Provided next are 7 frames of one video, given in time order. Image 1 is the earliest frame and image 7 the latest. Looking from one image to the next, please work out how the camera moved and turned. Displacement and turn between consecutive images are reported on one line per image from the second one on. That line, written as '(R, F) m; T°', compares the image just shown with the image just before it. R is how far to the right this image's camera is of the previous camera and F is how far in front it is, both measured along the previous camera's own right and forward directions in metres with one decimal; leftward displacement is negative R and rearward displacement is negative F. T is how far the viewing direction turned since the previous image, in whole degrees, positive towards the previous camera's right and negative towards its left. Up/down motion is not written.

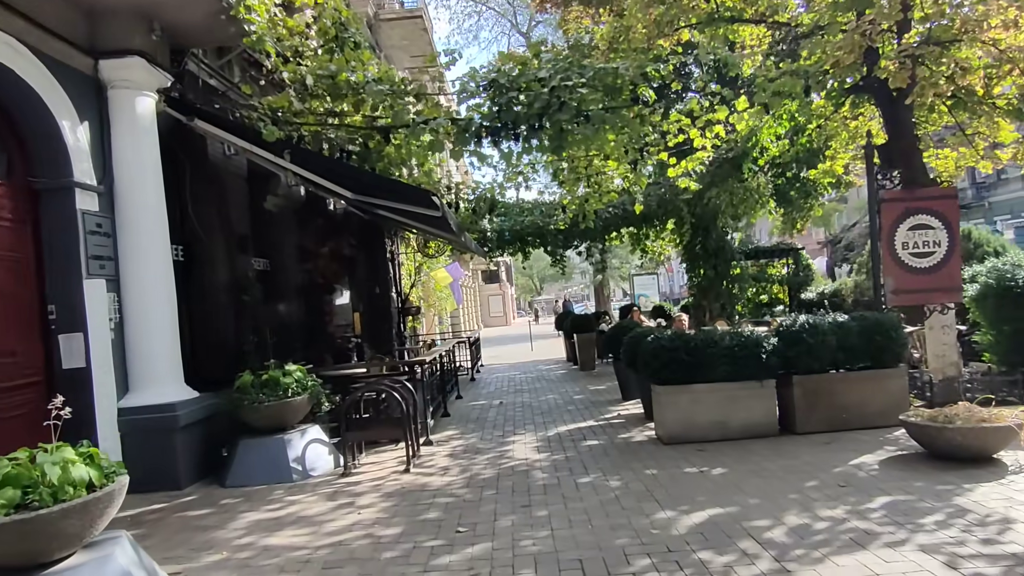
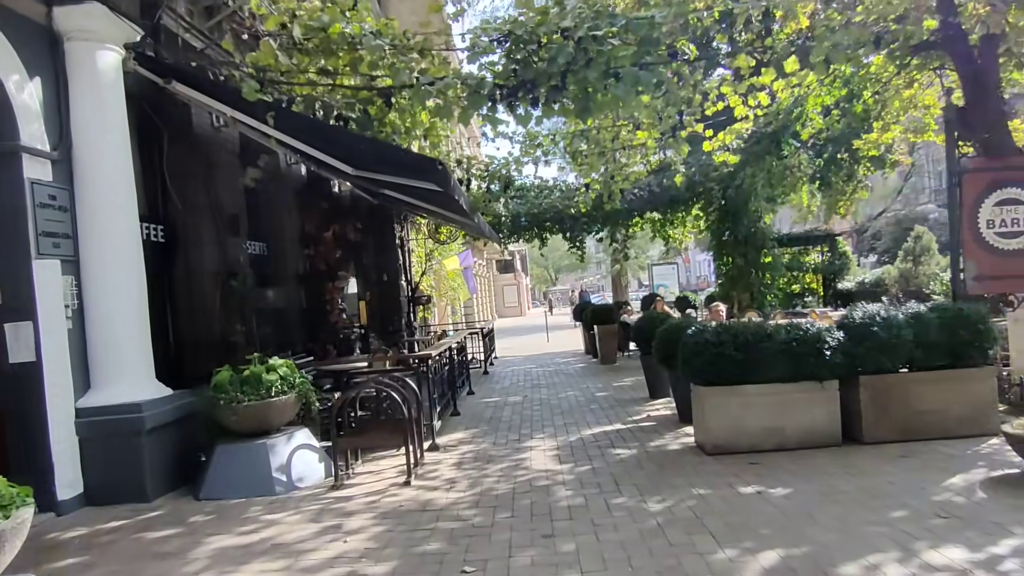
(0.0, +1.0) m; -1°
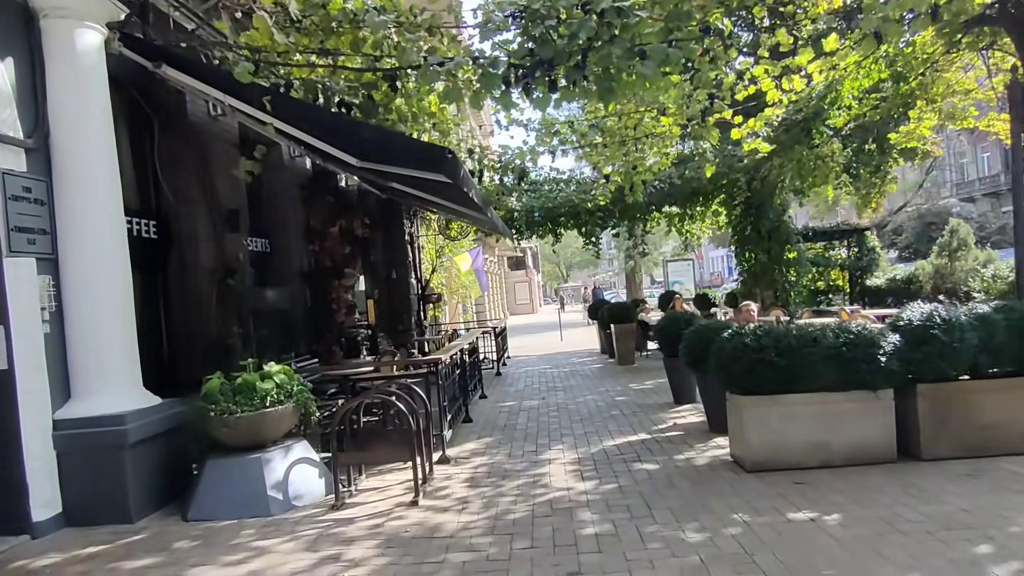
(-0.1, +0.6) m; -1°
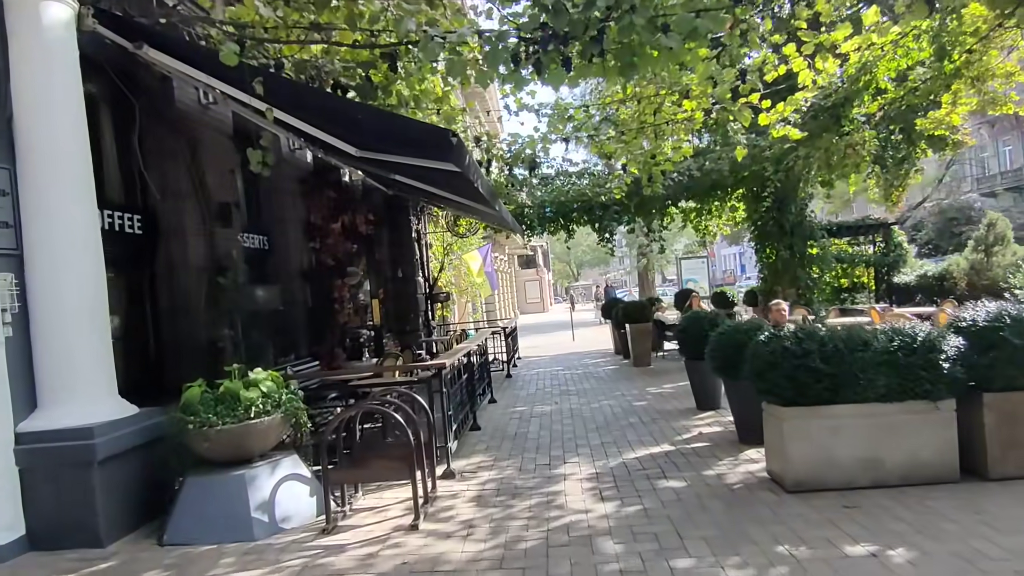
(0.0, +0.6) m; -1°
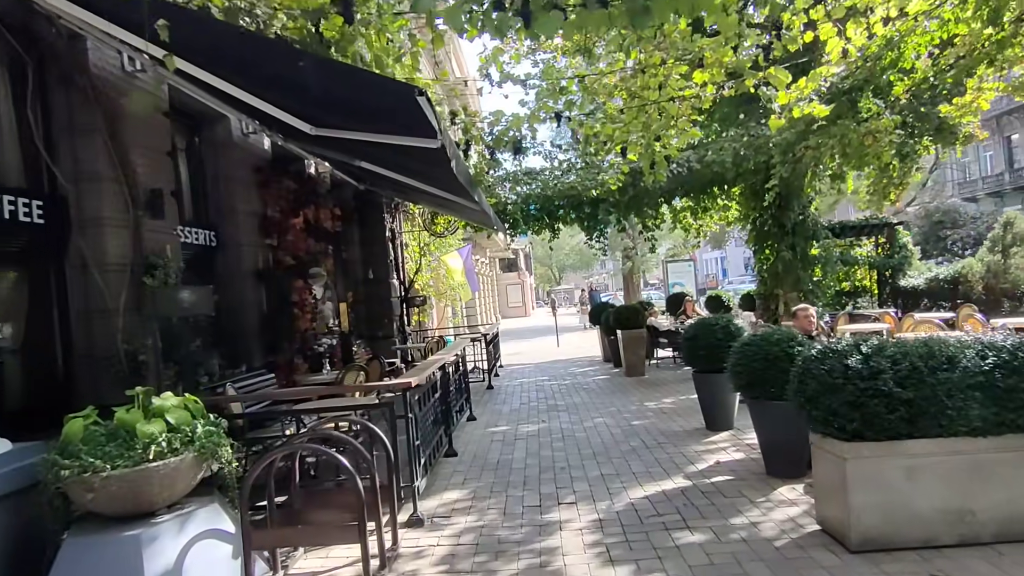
(0.0, +1.1) m; +2°
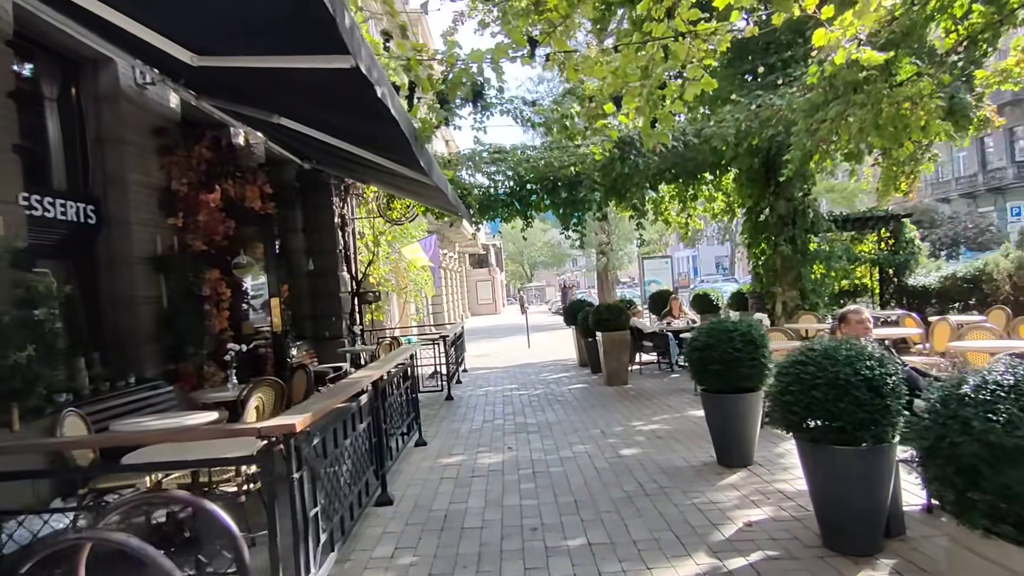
(+0.1, +1.7) m; +3°
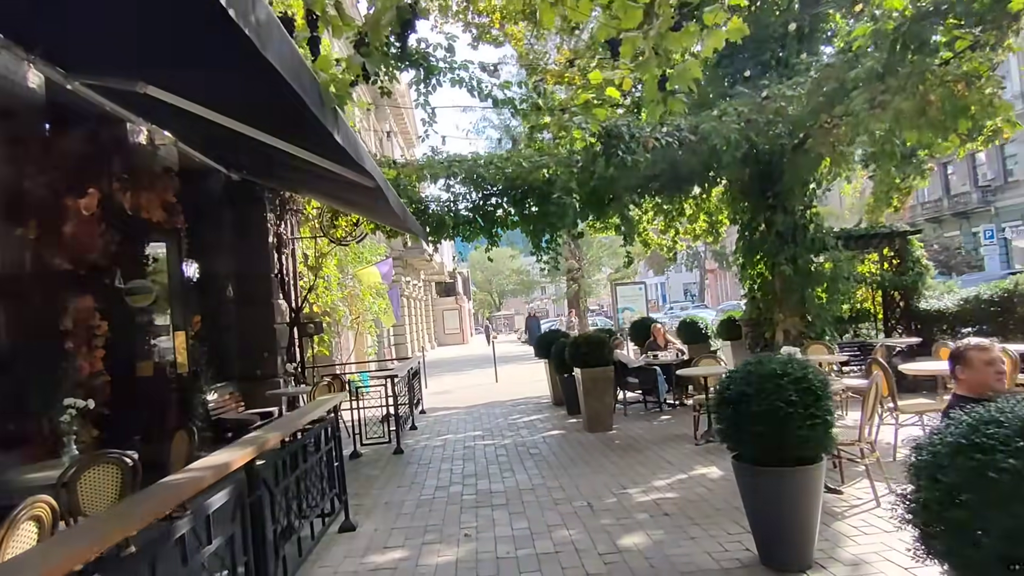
(+0.1, +1.7) m; +3°
